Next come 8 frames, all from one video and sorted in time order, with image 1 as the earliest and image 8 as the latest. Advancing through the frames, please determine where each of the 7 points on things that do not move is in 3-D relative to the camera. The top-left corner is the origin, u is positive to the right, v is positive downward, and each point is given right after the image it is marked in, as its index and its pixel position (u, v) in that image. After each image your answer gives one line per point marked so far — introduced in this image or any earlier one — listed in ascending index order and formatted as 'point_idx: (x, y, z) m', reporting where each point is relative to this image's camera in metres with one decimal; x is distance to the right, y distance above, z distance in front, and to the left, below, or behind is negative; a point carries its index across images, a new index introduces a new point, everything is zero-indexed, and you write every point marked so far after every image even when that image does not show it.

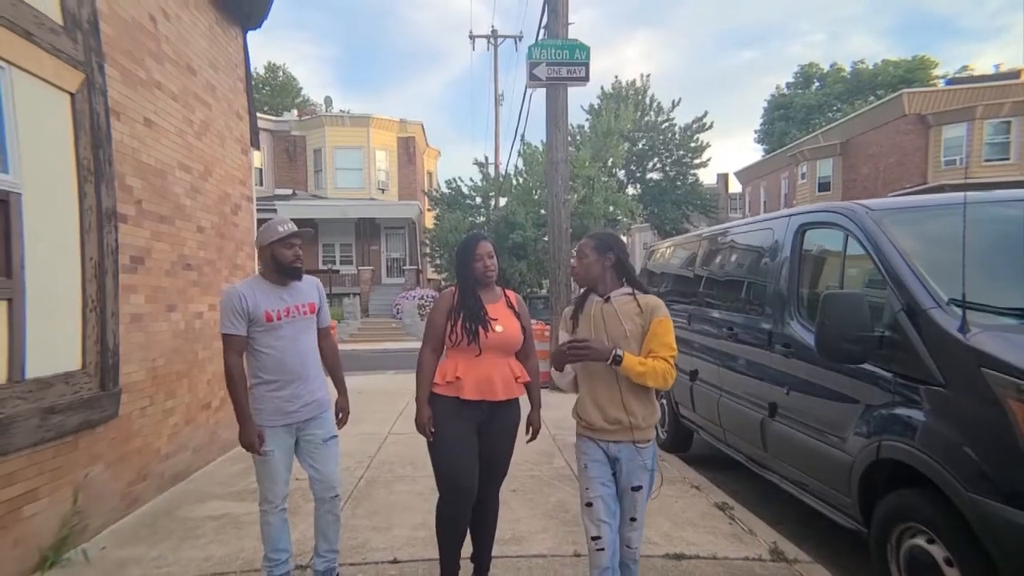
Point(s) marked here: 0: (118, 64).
0: (-2.5, +1.4, +4.2) m
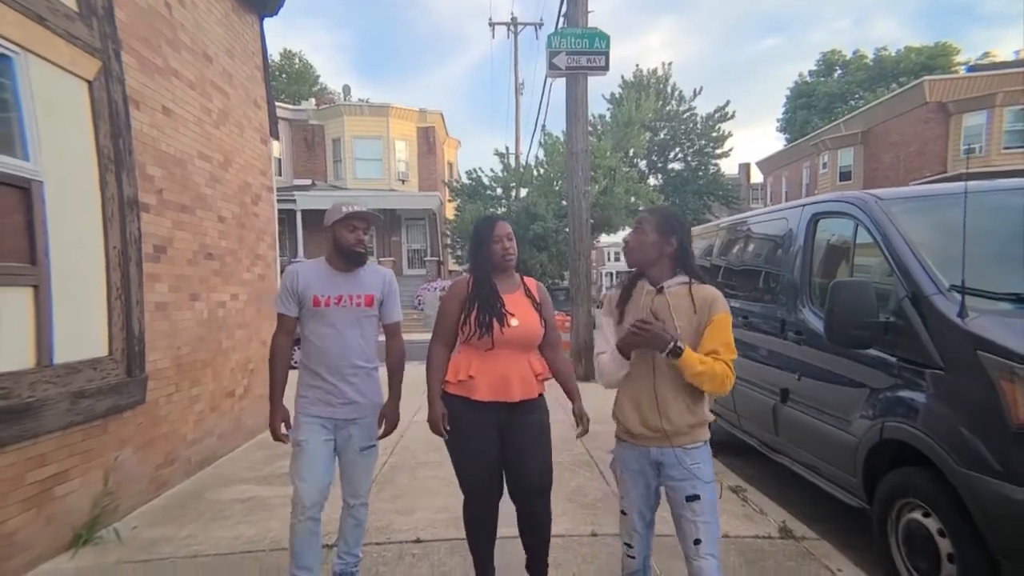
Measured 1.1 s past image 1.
0: (-2.4, +1.5, +4.2) m
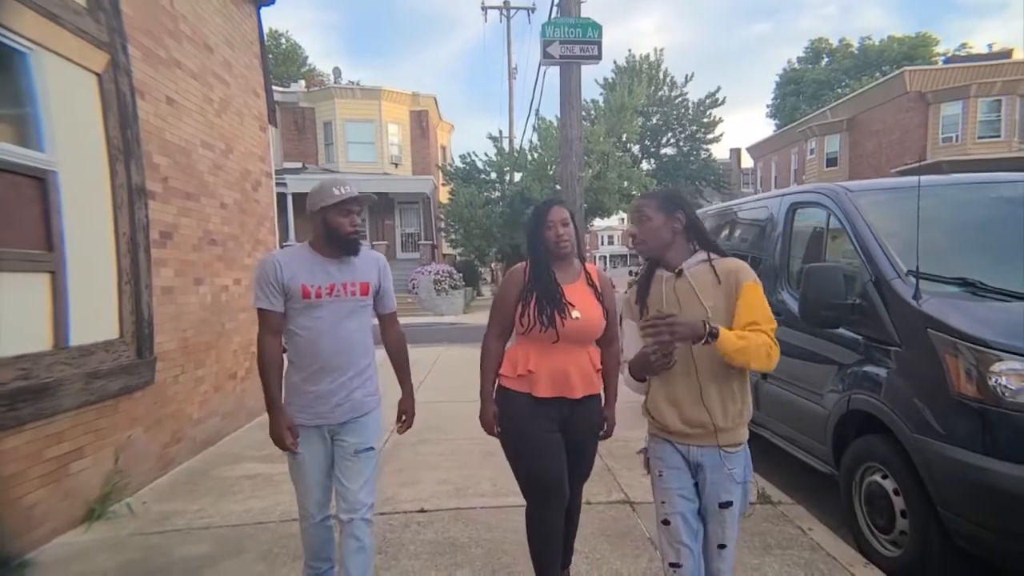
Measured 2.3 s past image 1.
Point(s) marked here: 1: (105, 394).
0: (-2.4, +1.6, +4.3) m
1: (-2.3, -0.6, +3.8) m
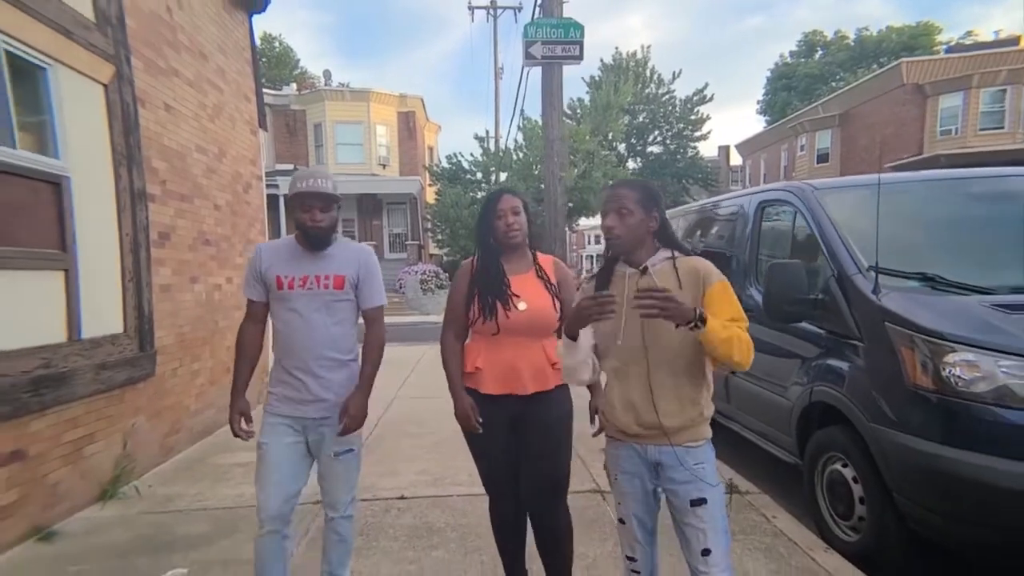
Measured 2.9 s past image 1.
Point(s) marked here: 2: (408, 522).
0: (-2.5, +1.6, +4.6) m
1: (-2.4, -0.6, +4.0) m
2: (-0.6, -1.3, +3.9) m
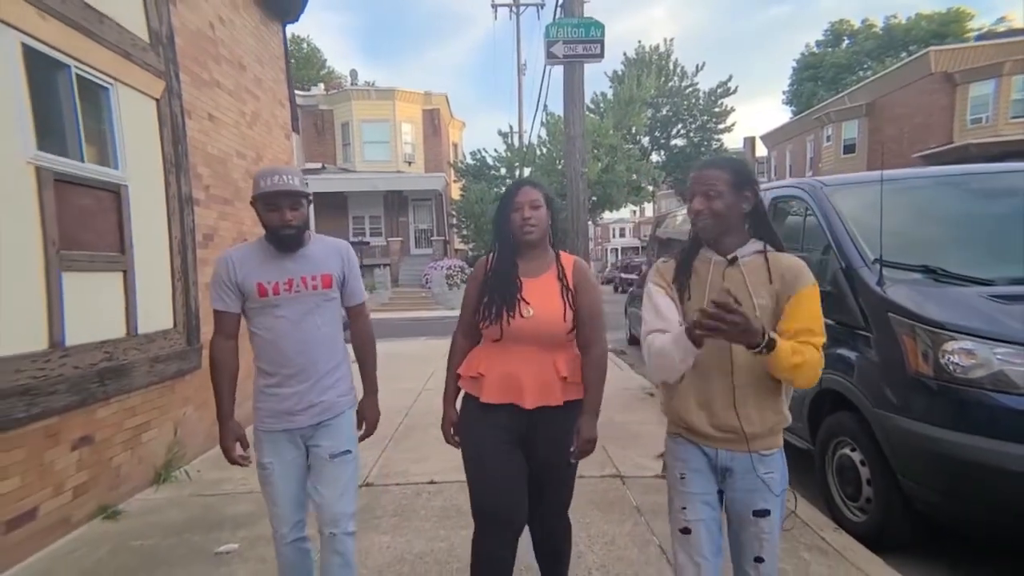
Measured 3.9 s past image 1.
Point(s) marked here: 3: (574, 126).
0: (-2.4, +1.6, +4.9) m
1: (-2.3, -0.6, +4.4) m
2: (-0.5, -1.3, +4.2) m
3: (+0.8, +2.1, +8.8) m
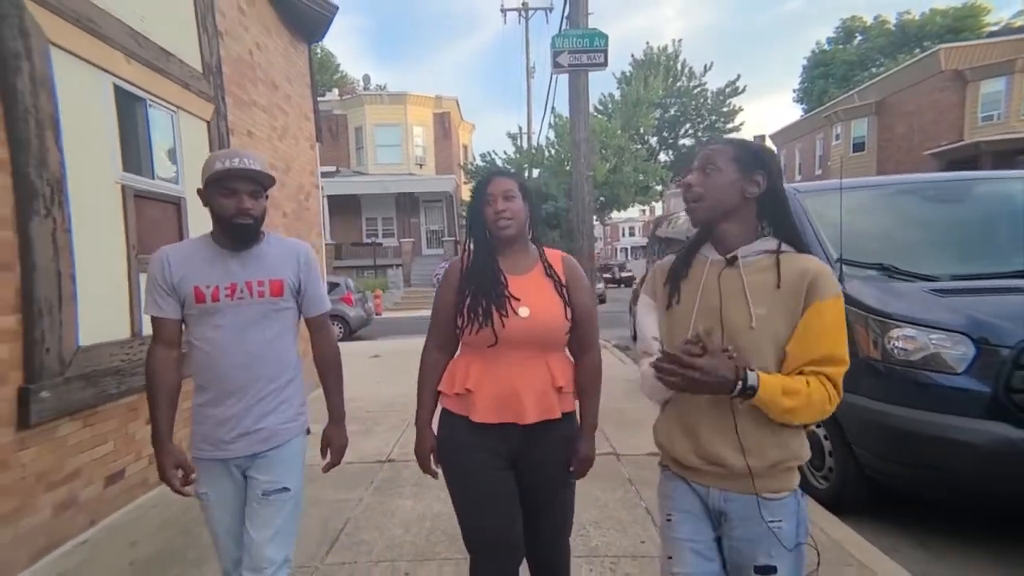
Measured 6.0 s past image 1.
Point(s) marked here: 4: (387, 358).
0: (-2.3, +1.6, +5.5) m
1: (-2.2, -0.6, +5.0) m
2: (-0.4, -1.3, +4.7) m
3: (+0.9, +2.1, +9.4) m
4: (-2.0, -1.1, +10.7) m
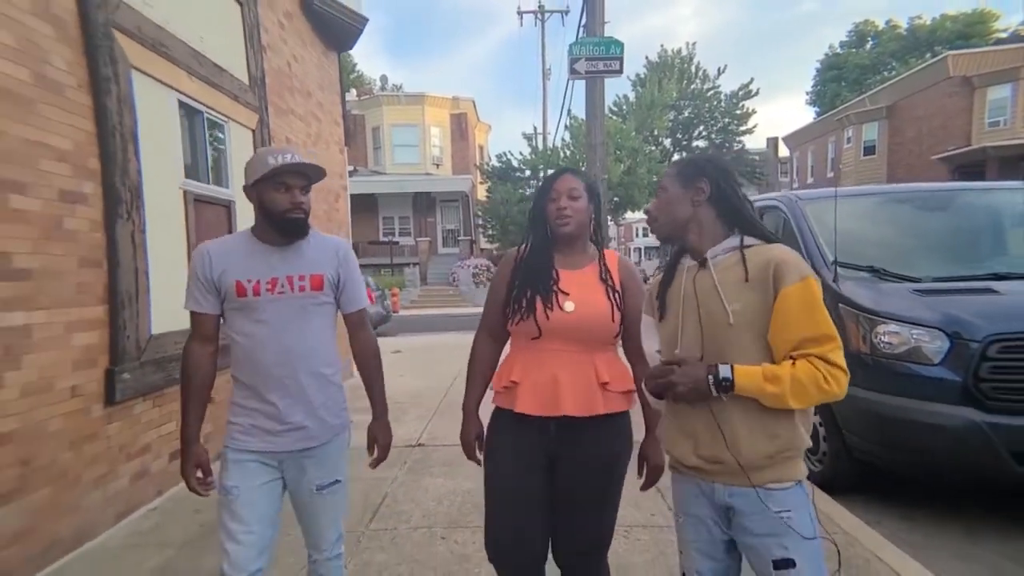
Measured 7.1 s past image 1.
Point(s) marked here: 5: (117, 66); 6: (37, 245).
0: (-2.1, +1.6, +6.0) m
1: (-2.0, -0.5, +5.4) m
2: (-0.2, -1.3, +5.1) m
3: (+1.2, +2.2, +9.7) m
4: (-1.7, -1.1, +11.1) m
5: (-1.9, +1.1, +3.3) m
6: (-2.0, +0.2, +2.8) m
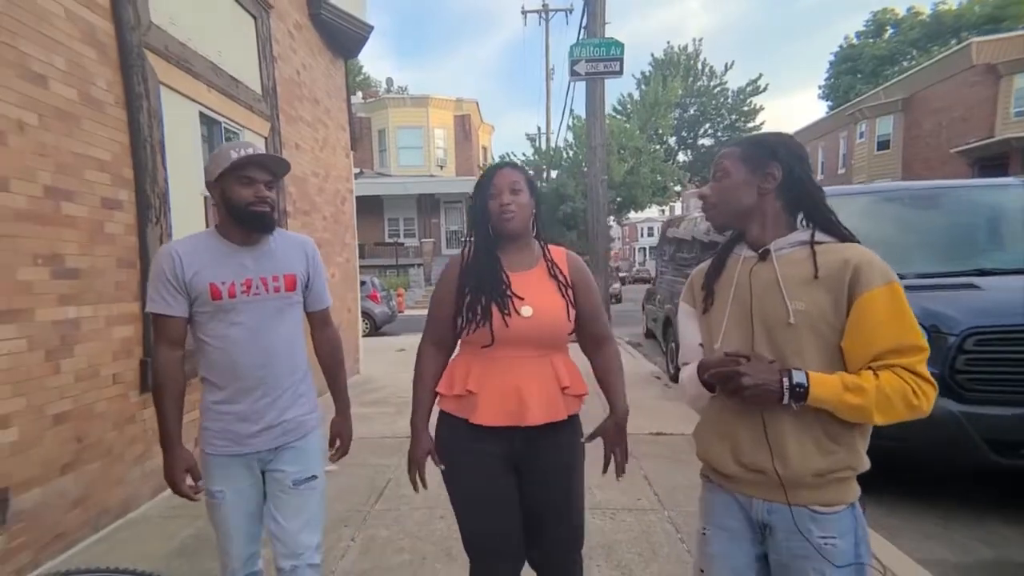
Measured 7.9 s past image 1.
0: (-2.1, +1.6, +6.2) m
1: (-2.0, -0.5, +5.7) m
2: (-0.2, -1.3, +5.4) m
3: (+1.2, +2.2, +10.0) m
4: (-1.7, -1.1, +11.4) m
5: (-1.9, +1.1, +3.5) m
6: (-2.0, +0.2, +3.1) m
